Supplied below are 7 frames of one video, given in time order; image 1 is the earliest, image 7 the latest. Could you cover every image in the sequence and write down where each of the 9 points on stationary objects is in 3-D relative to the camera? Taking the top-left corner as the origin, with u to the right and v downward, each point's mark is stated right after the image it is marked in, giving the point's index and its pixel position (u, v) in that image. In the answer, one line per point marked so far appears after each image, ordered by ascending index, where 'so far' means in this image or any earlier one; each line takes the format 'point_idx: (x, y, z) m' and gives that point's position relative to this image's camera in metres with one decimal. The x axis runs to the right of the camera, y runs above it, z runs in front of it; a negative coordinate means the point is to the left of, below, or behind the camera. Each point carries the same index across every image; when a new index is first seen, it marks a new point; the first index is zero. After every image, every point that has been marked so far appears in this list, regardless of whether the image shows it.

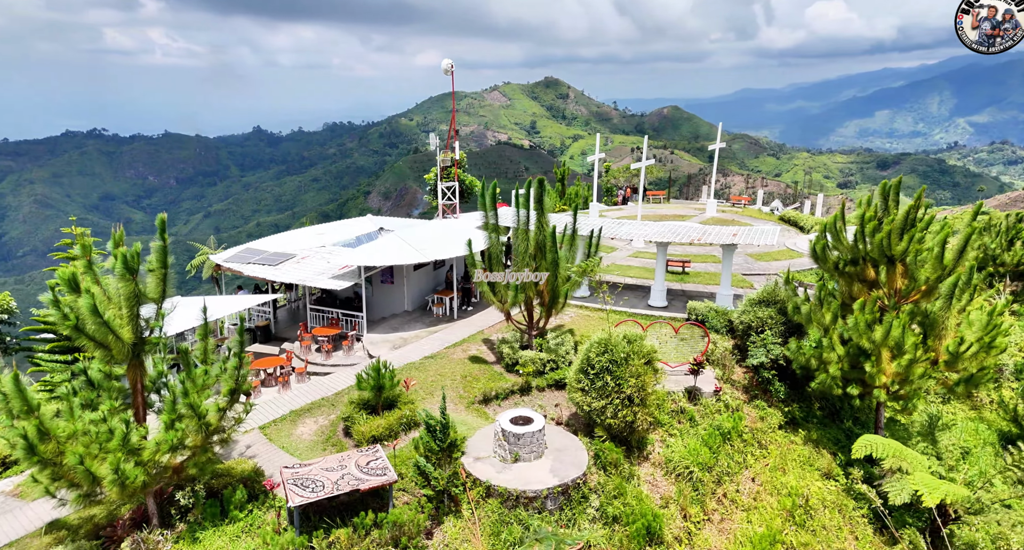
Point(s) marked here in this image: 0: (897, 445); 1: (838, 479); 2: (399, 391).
0: (+7.0, -3.1, +10.5) m
1: (+6.3, -3.9, +11.0) m
2: (-2.4, -2.5, +12.0) m
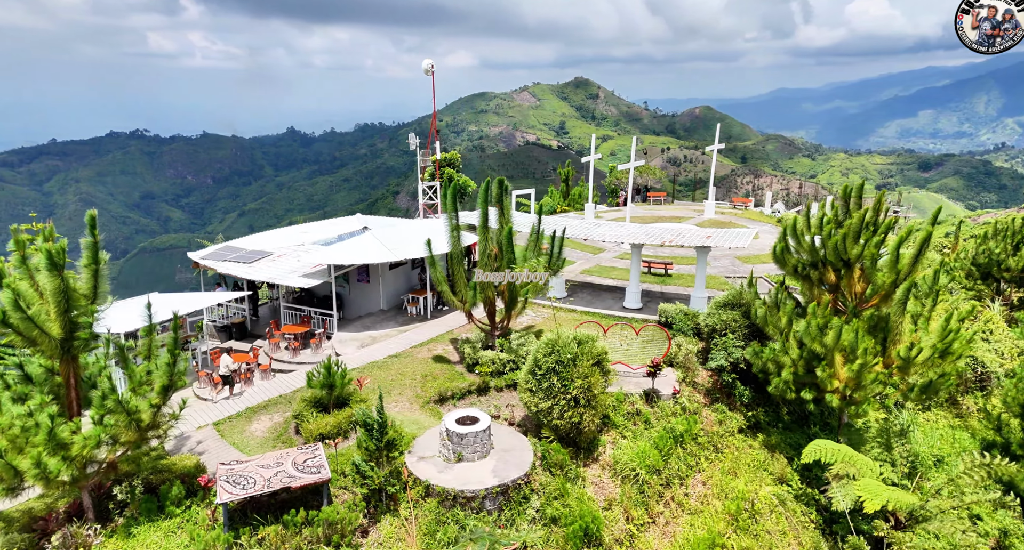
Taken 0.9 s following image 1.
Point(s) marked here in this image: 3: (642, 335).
0: (+6.0, -3.1, +10.3) m
1: (+5.3, -4.0, +10.9) m
2: (-3.4, -2.4, +12.0) m
3: (+2.9, -1.5, +14.3) m
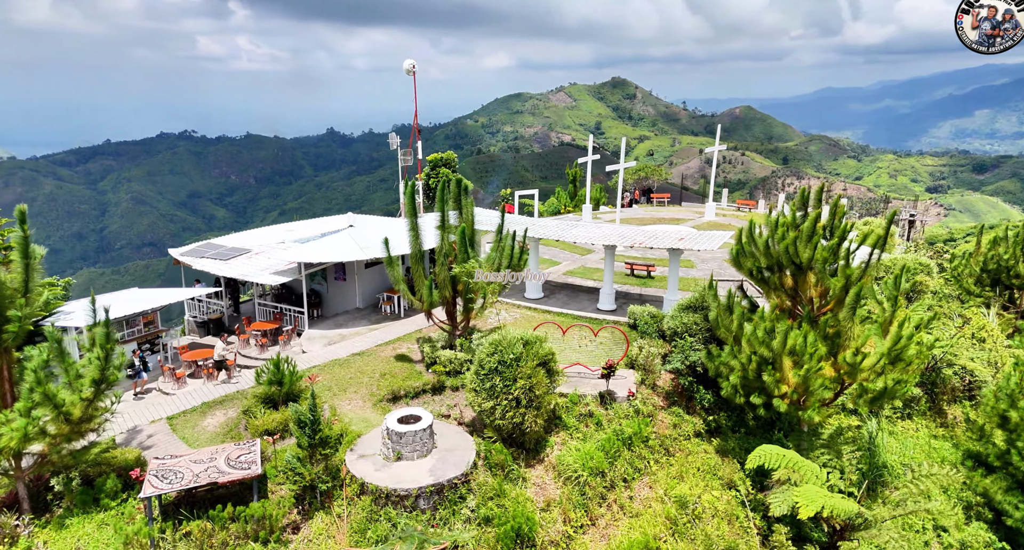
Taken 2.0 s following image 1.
0: (+4.9, -3.2, +10.1) m
1: (+4.2, -4.0, +10.7) m
2: (-4.4, -2.4, +12.1) m
3: (+2.0, -1.5, +14.2) m
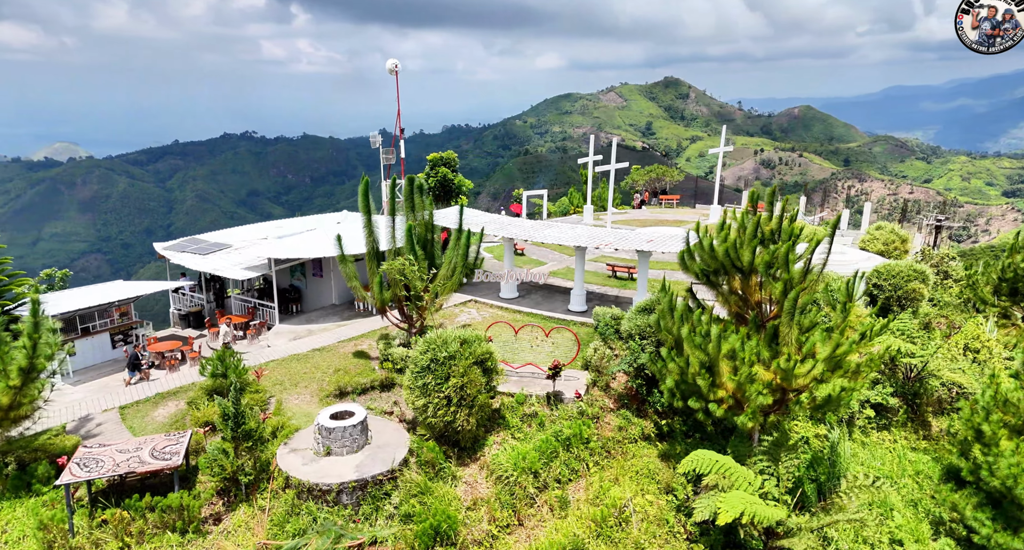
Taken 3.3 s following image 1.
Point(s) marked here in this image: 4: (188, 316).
0: (+3.7, -3.2, +9.9) m
1: (+3.0, -4.0, +10.6) m
2: (-5.6, -2.3, +12.2) m
3: (+0.9, -1.5, +14.1) m
4: (-11.1, -1.4, +19.5) m
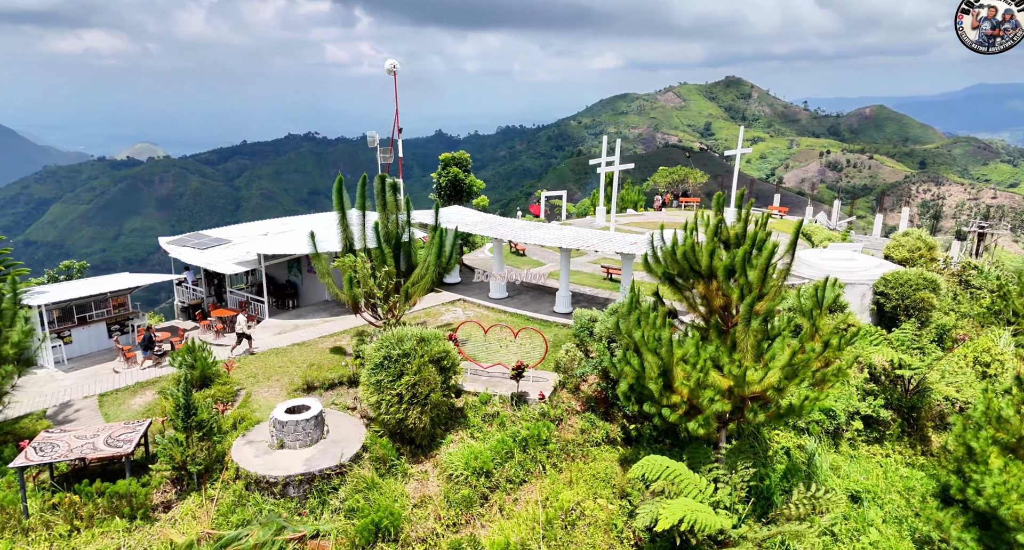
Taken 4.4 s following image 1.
0: (+2.8, -3.3, +9.7) m
1: (+2.1, -4.1, +10.4) m
2: (-6.3, -2.1, +12.5) m
3: (+0.2, -1.5, +14.0) m
4: (-11.4, -1.2, +20.1) m
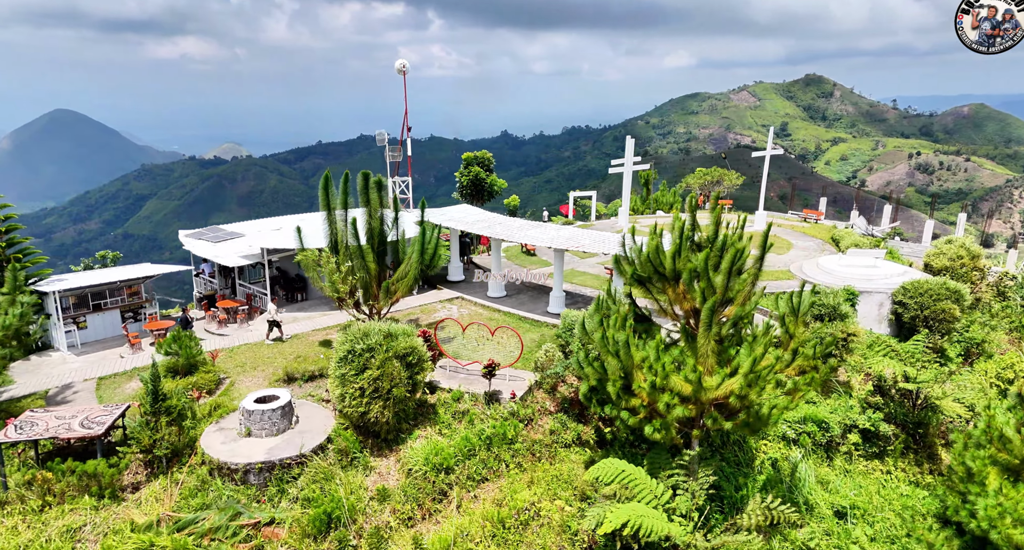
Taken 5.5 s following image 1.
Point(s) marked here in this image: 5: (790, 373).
0: (+2.0, -3.3, +9.6) m
1: (+1.3, -4.1, +10.3) m
2: (-6.9, -2.0, +12.9) m
3: (-0.2, -1.5, +14.0) m
4: (-11.4, -0.9, +20.9) m
5: (+5.1, -1.7, +10.3) m
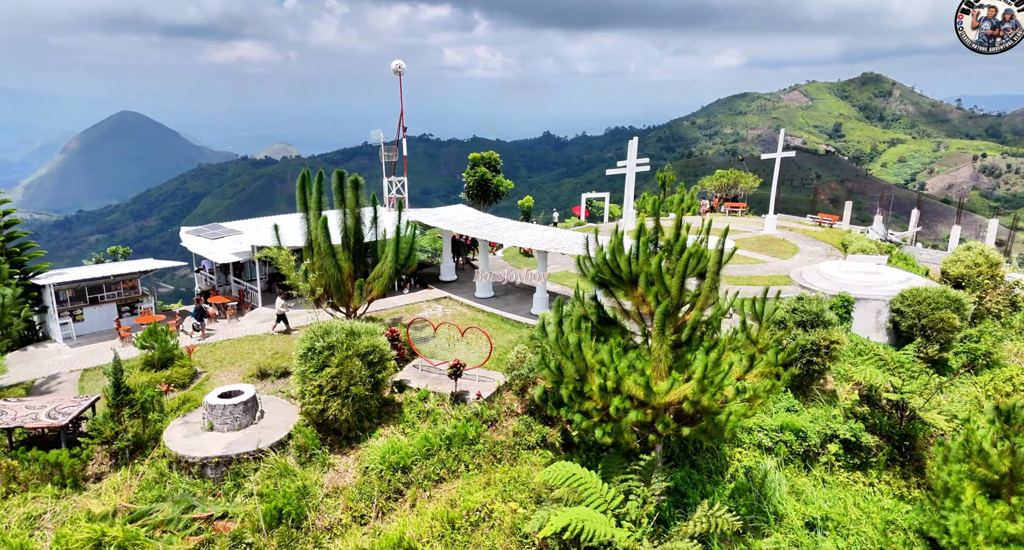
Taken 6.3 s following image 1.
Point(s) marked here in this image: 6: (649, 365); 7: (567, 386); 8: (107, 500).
0: (+1.1, -3.3, +9.5) m
1: (+0.5, -4.1, +10.2) m
2: (-7.6, -1.9, +13.2) m
3: (-0.9, -1.5, +14.0) m
4: (-11.8, -0.8, +21.3) m
5: (+4.3, -1.8, +10.2) m
6: (+2.5, -1.6, +9.8) m
7: (+1.0, -1.9, +9.7) m
8: (-6.8, -3.8, +9.6) m
